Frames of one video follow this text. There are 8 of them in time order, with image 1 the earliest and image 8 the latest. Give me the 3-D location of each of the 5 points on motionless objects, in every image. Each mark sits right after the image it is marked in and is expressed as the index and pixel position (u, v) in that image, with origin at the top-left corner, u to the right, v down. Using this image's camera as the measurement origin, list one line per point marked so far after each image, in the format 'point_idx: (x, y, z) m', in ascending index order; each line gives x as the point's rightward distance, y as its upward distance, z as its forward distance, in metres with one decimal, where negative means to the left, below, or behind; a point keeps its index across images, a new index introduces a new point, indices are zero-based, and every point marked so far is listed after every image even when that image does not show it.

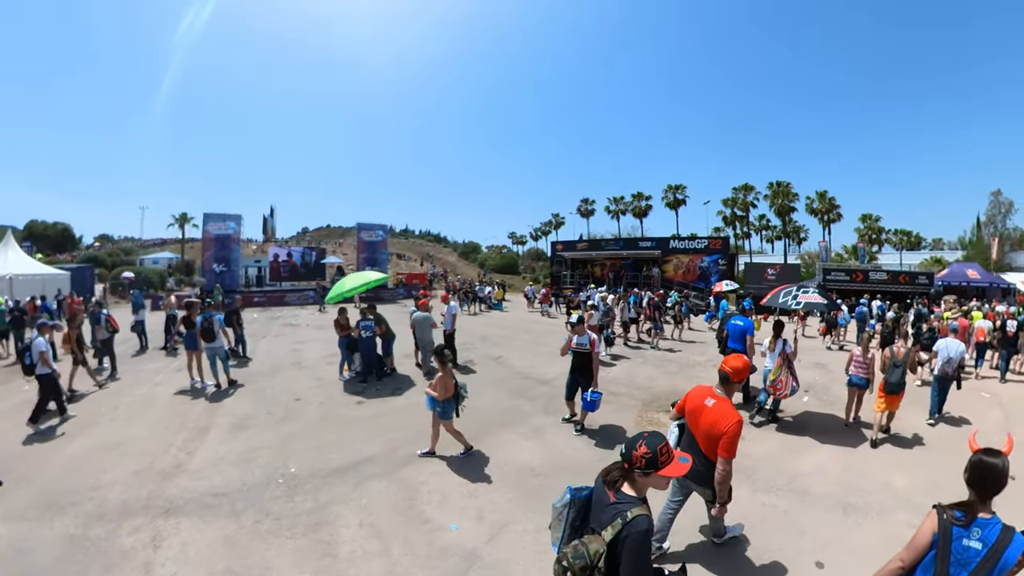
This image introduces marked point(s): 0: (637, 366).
0: (+2.1, -1.3, +9.3) m
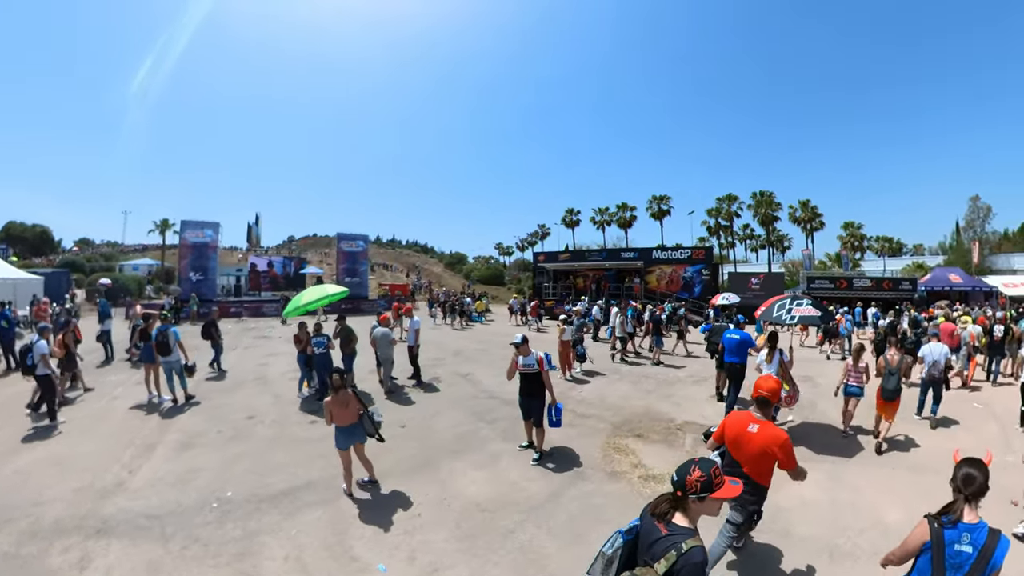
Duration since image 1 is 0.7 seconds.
0: (+1.5, -1.5, +8.7) m
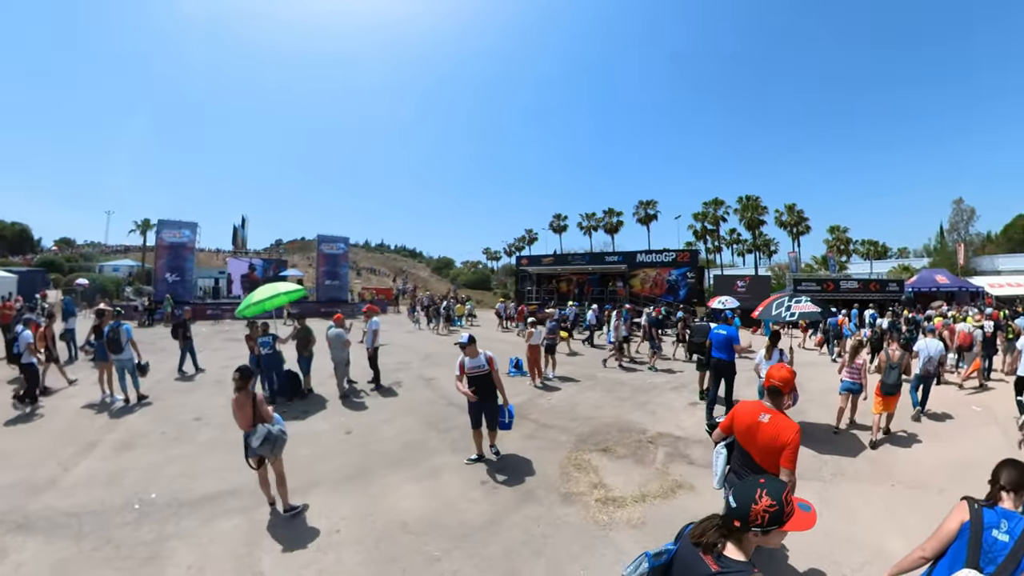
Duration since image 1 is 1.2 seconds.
0: (+1.0, -1.5, +8.0) m
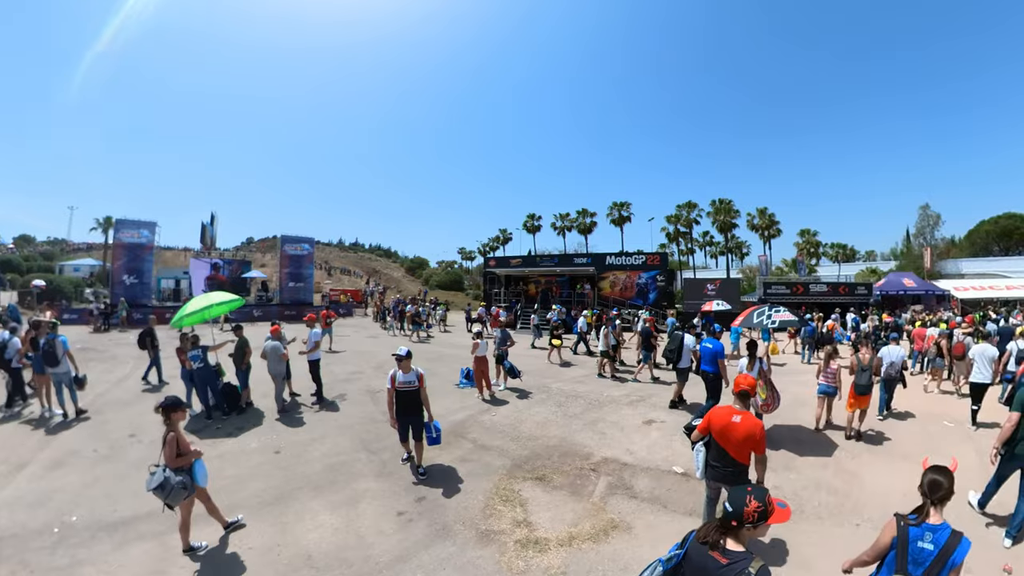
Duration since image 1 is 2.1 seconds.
0: (+0.3, -1.6, +7.4) m
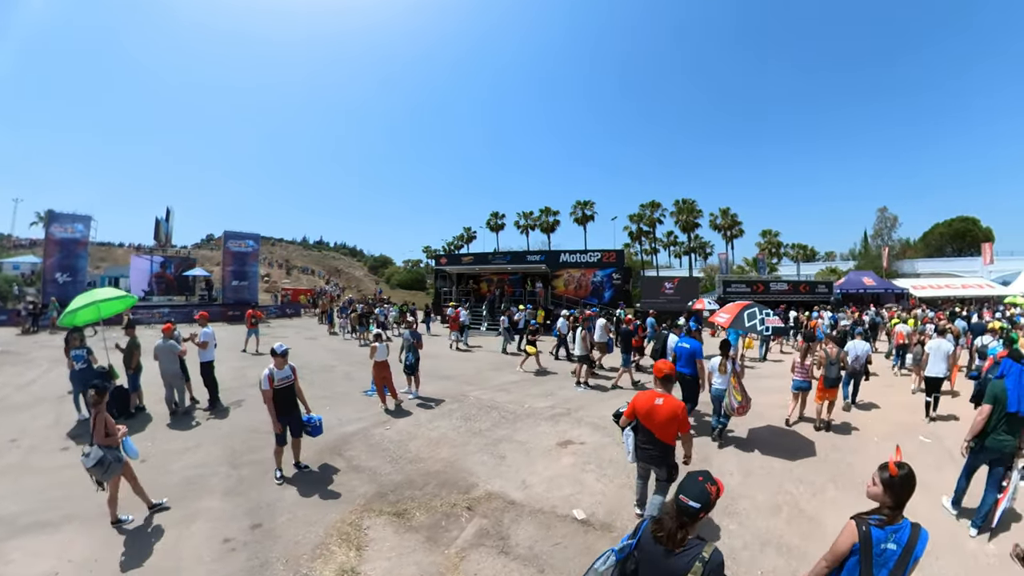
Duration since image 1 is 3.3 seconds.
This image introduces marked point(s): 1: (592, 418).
0: (-0.9, -1.6, +6.4) m
1: (+0.9, -1.5, +6.4) m
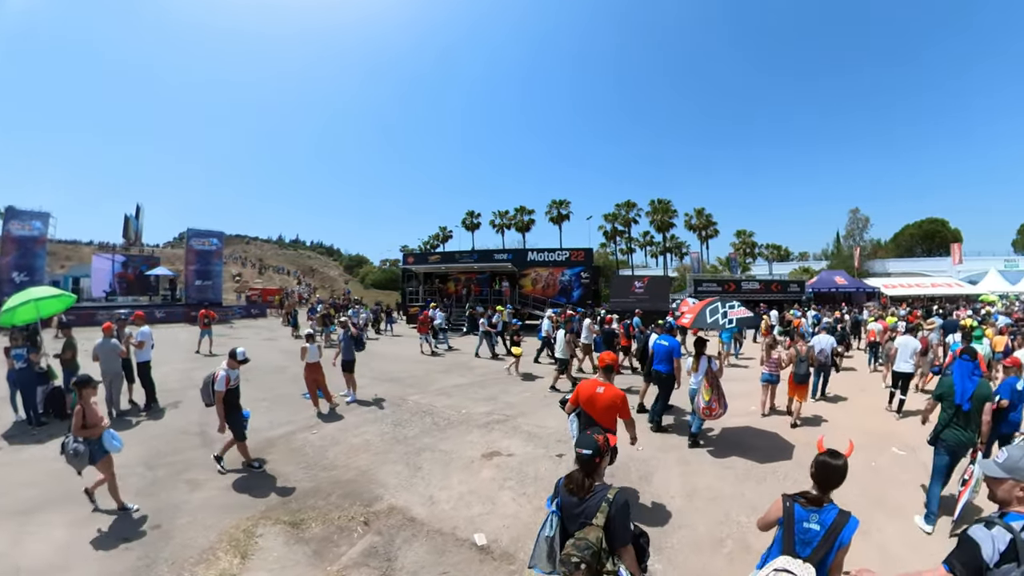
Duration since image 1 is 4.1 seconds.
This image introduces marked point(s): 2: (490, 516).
0: (-1.6, -1.5, +5.9) m
1: (+0.2, -1.5, +6.0) m
2: (-0.1, -1.6, +3.8) m
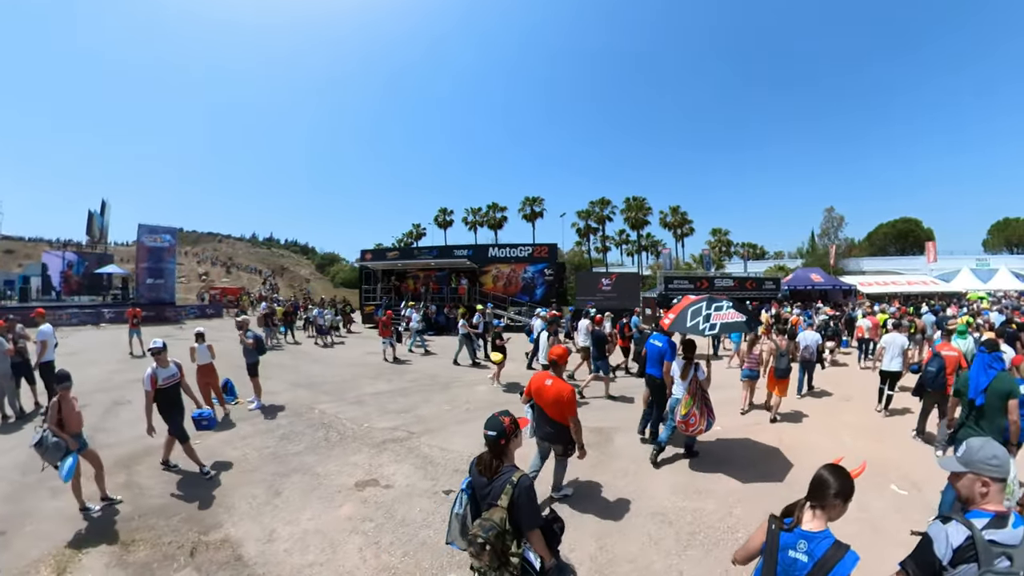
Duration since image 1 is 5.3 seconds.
0: (-2.5, -1.5, +4.9) m
1: (-0.7, -1.4, +5.0) m
2: (-1.0, -1.5, +2.8) m
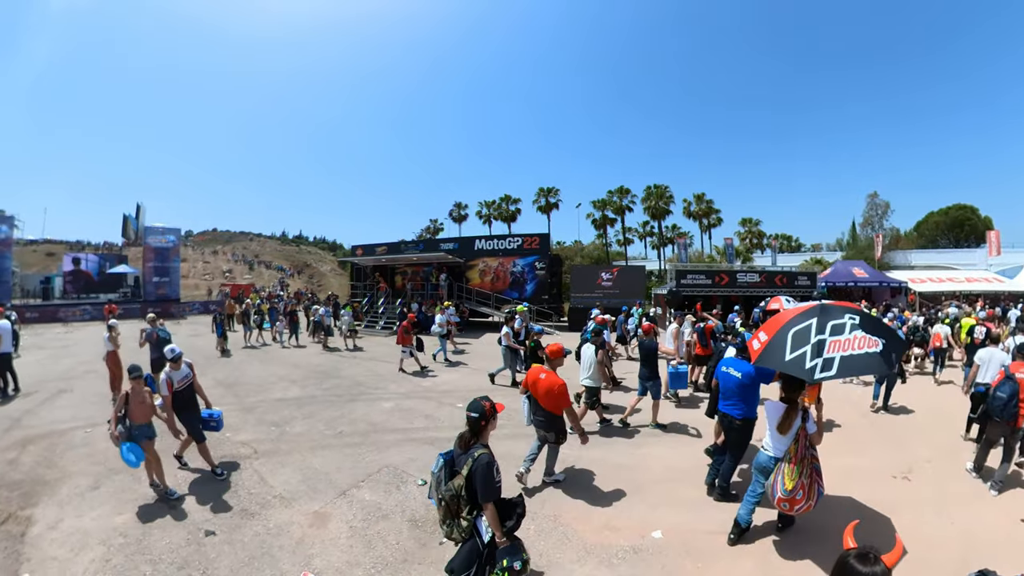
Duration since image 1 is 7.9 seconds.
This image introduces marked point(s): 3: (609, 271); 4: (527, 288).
0: (-3.6, -1.4, +3.6) m
1: (-1.9, -1.3, +3.6) m
2: (-2.3, -1.5, +1.4) m
3: (+3.3, +0.5, +17.9) m
4: (+0.5, 0.0, +16.2) m
